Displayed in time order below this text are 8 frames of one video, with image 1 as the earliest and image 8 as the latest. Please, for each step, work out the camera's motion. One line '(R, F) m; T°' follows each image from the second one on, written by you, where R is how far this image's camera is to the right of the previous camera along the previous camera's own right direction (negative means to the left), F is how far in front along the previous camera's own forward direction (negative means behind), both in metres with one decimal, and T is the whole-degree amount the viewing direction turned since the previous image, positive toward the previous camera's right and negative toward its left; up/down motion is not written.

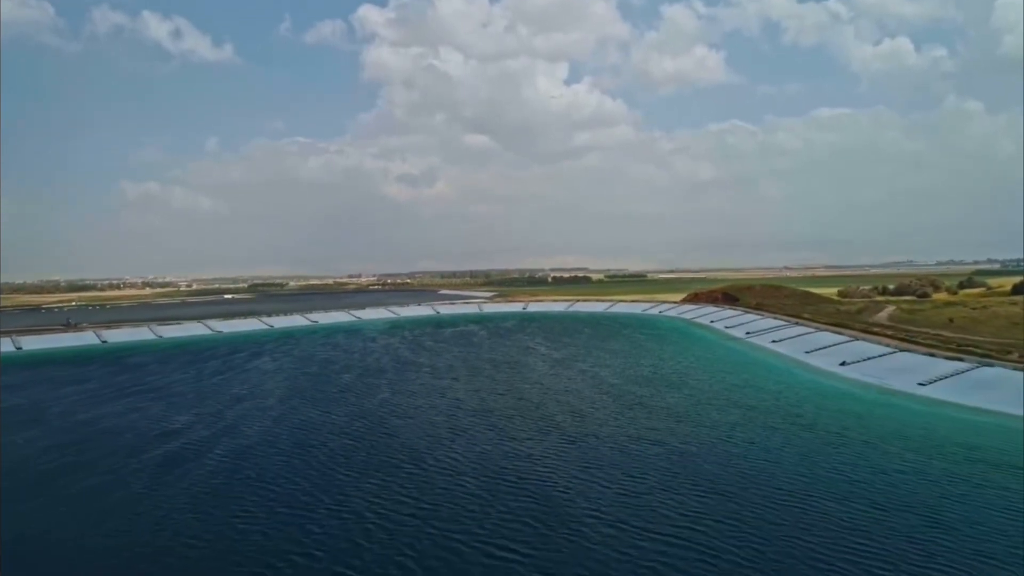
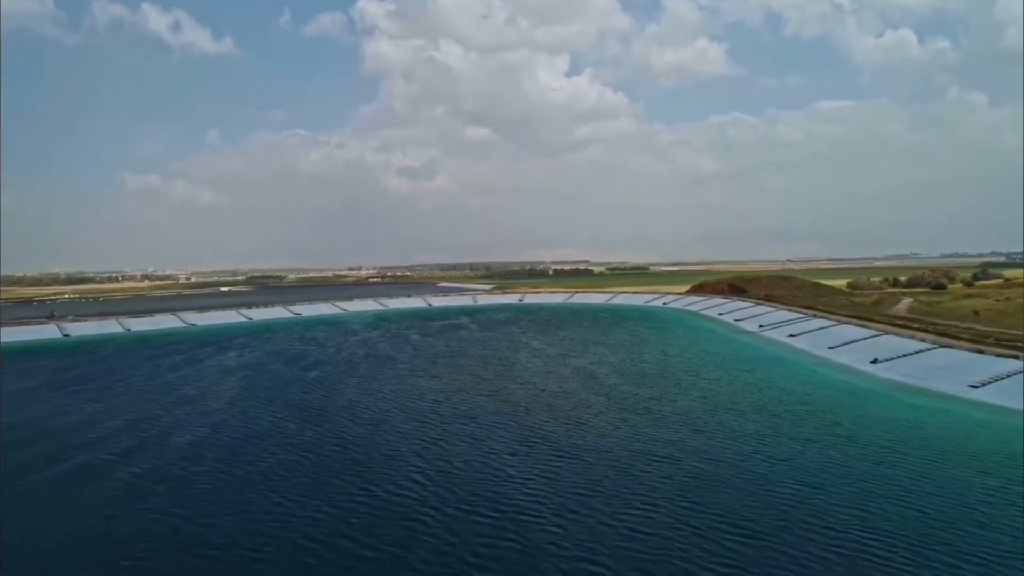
(+0.8, +4.7) m; 0°
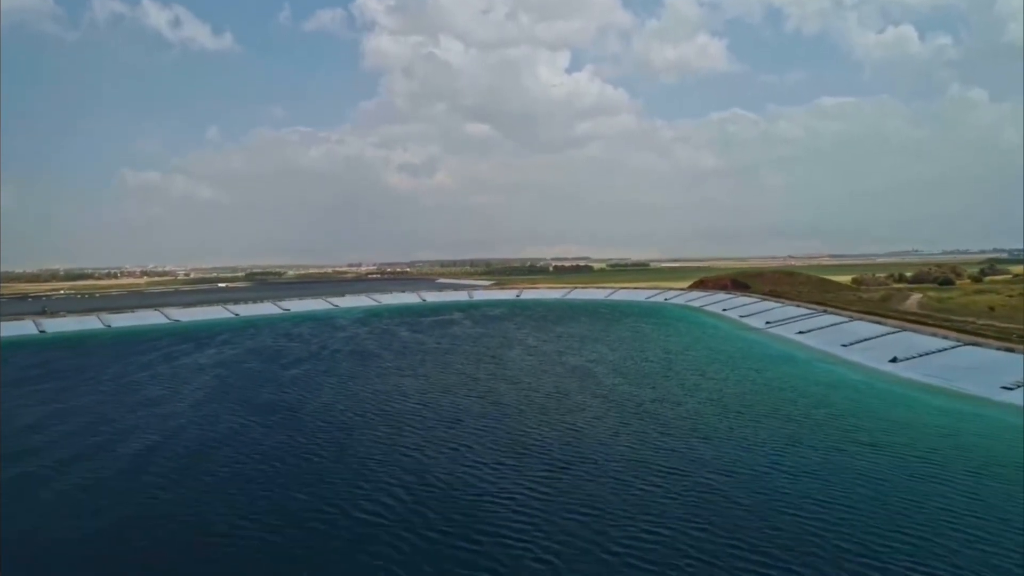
(+0.5, +2.5) m; 0°
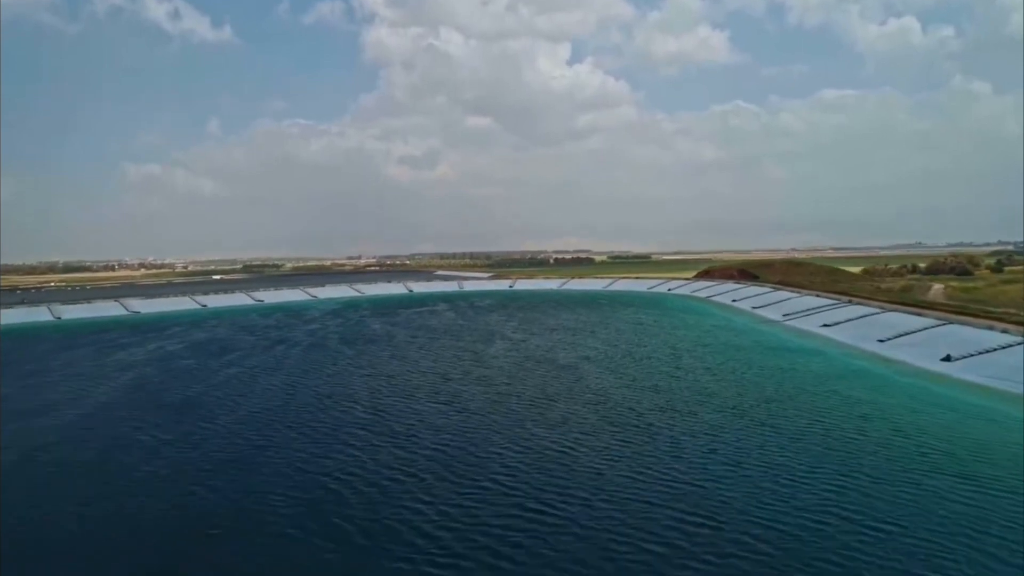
(+1.1, +5.5) m; 0°
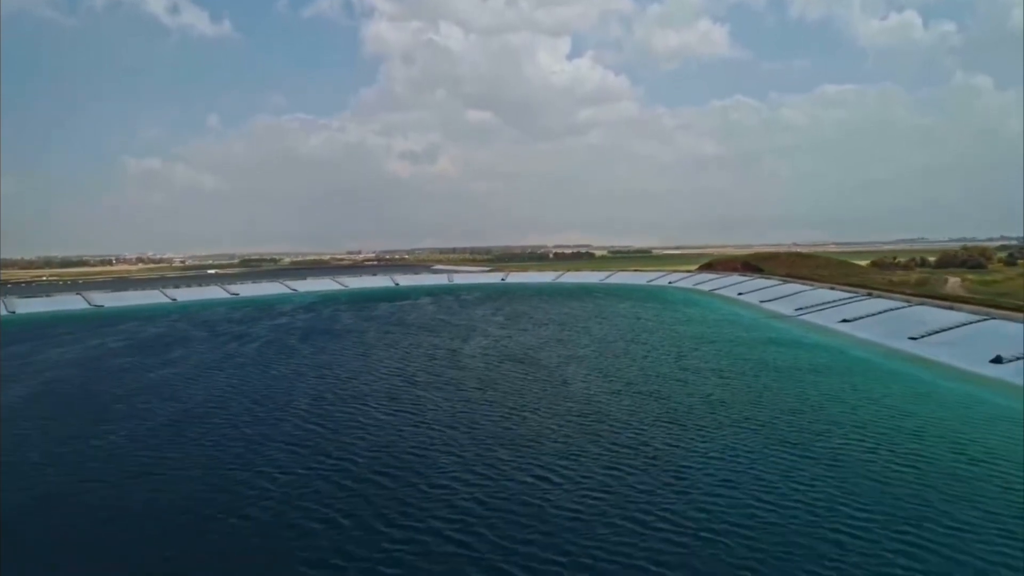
(+1.0, +4.0) m; 0°
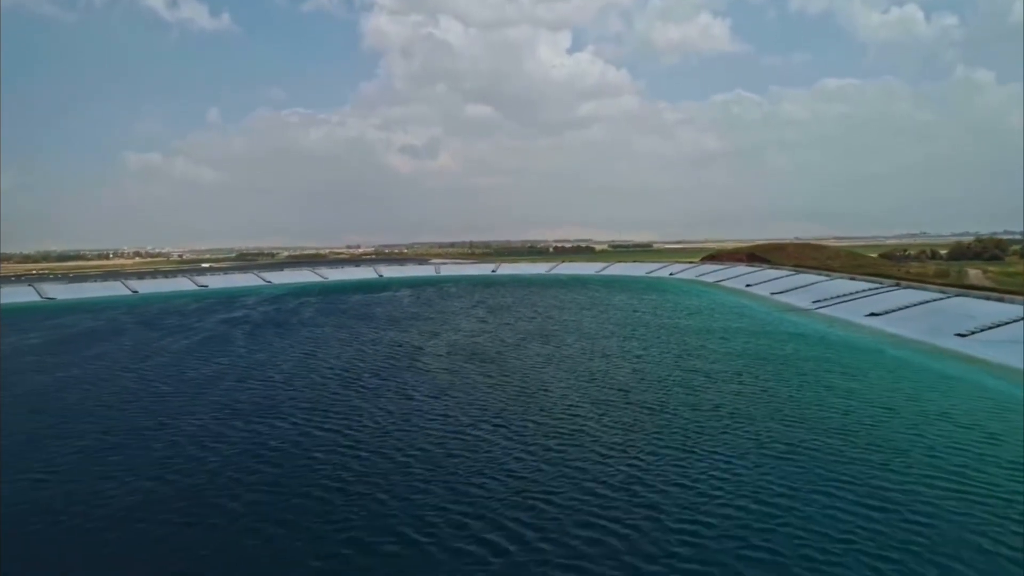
(+1.1, +4.5) m; 0°
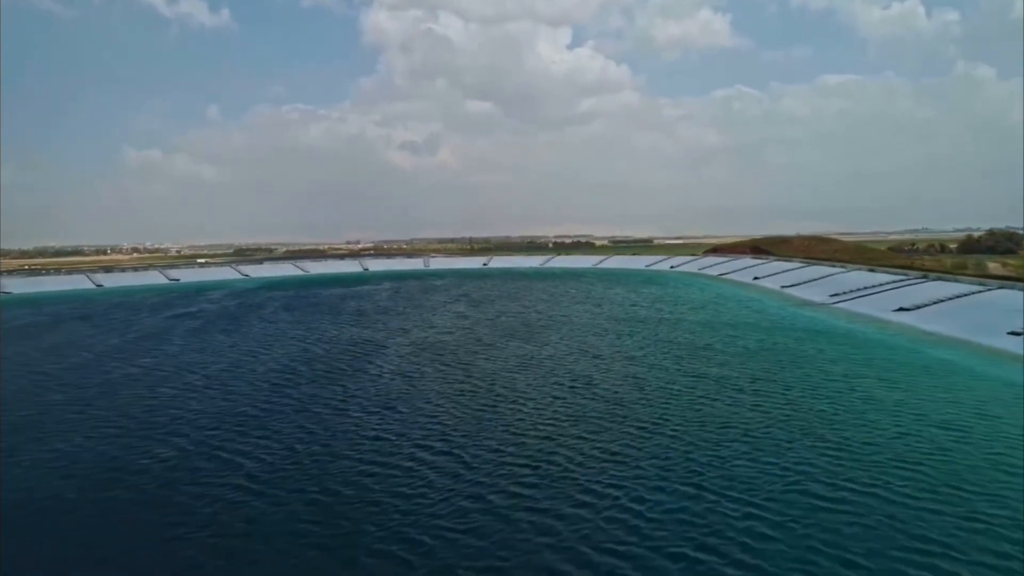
(+0.9, +3.5) m; 0°
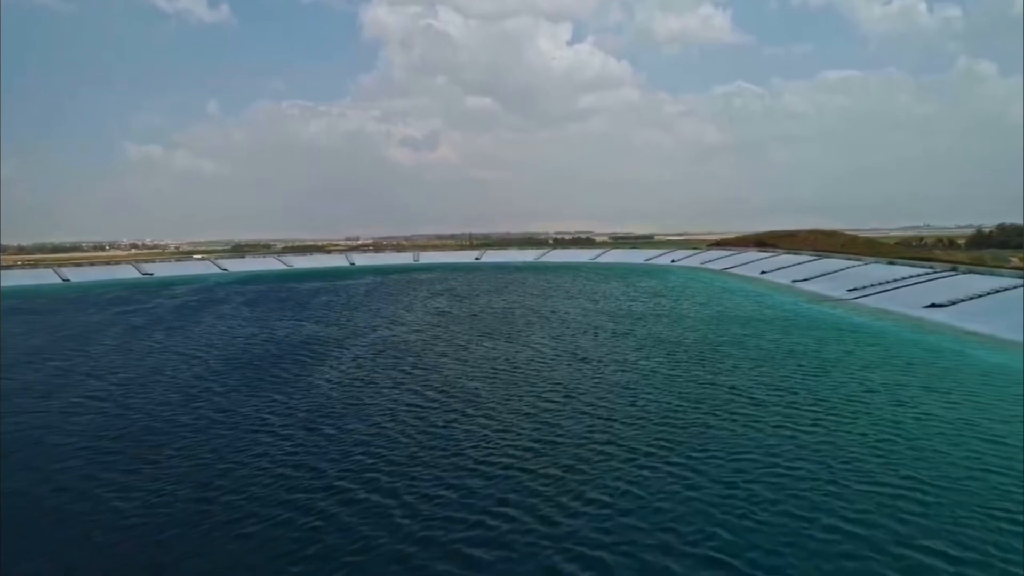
(+0.7, +3.0) m; 0°
